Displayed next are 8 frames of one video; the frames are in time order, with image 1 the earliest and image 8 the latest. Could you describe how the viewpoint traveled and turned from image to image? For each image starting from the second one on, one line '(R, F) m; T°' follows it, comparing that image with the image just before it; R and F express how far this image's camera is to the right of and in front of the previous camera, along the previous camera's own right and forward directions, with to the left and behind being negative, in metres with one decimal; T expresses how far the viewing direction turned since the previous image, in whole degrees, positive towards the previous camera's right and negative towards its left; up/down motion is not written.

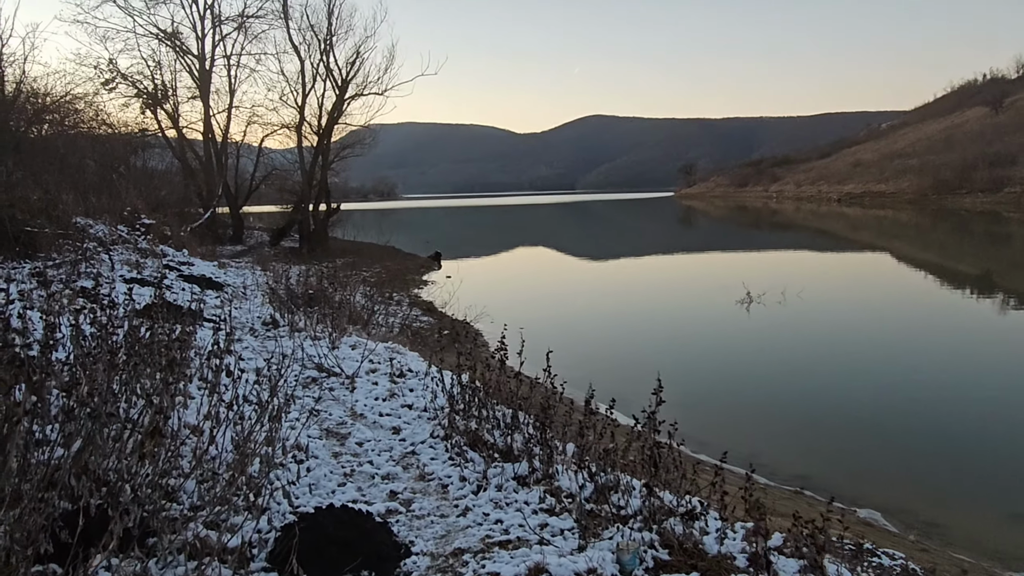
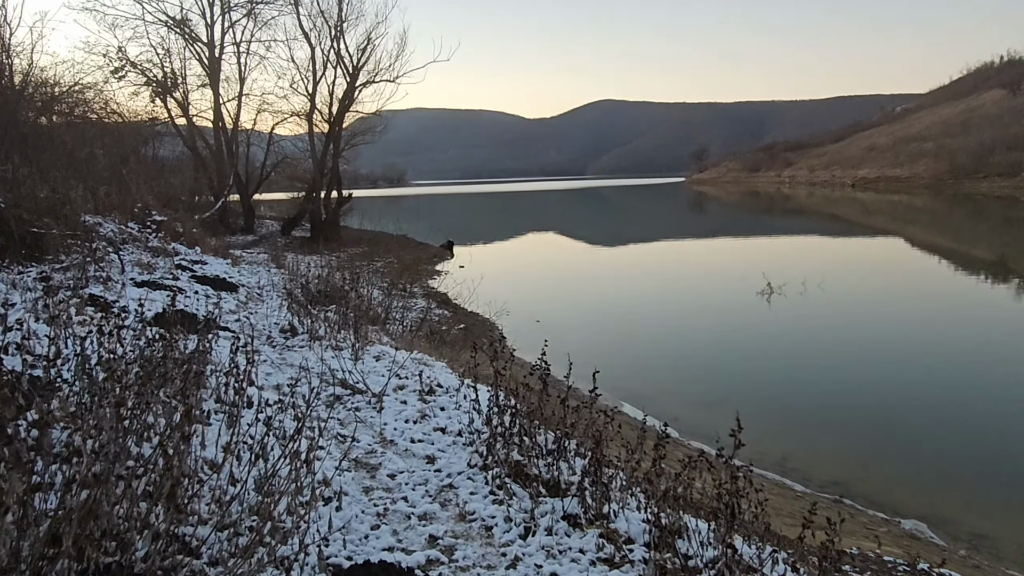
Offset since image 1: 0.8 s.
(-0.2, +0.3) m; -1°
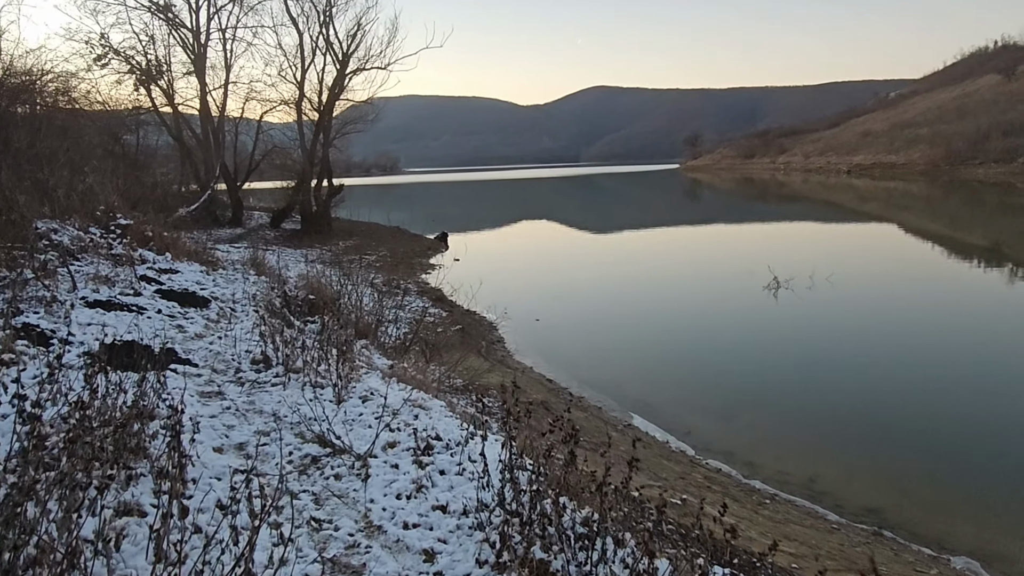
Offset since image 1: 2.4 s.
(-0.1, +0.7) m; 0°
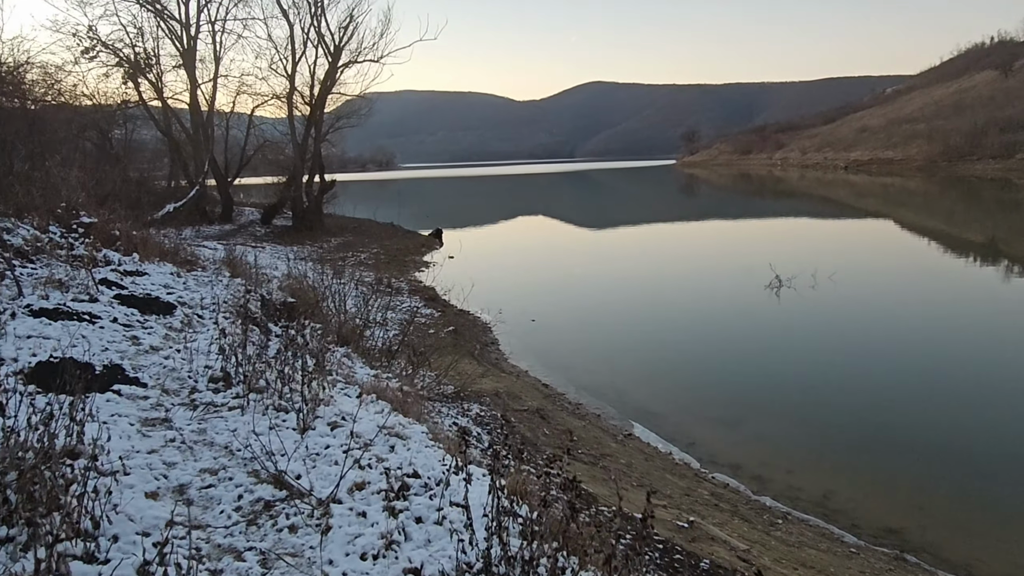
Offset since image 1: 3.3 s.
(0.0, +0.5) m; 0°
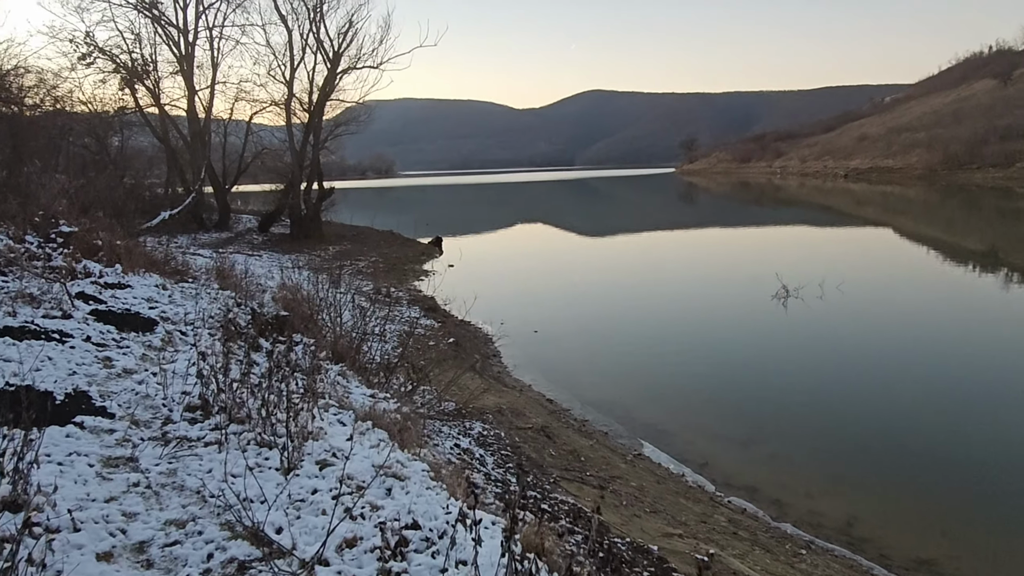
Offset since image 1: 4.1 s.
(-0.1, +0.4) m; 0°
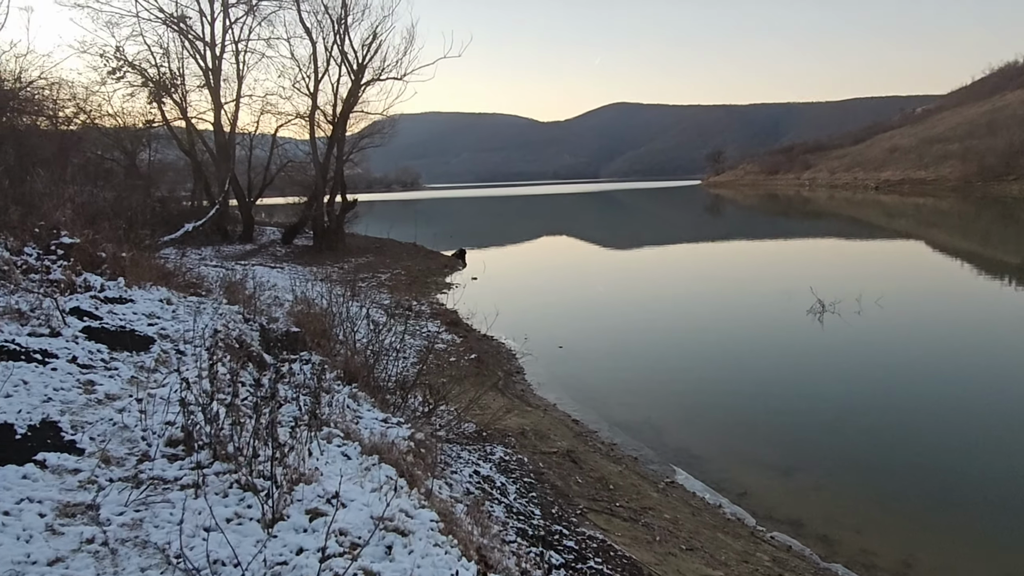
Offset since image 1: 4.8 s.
(0.0, +0.5) m; -2°
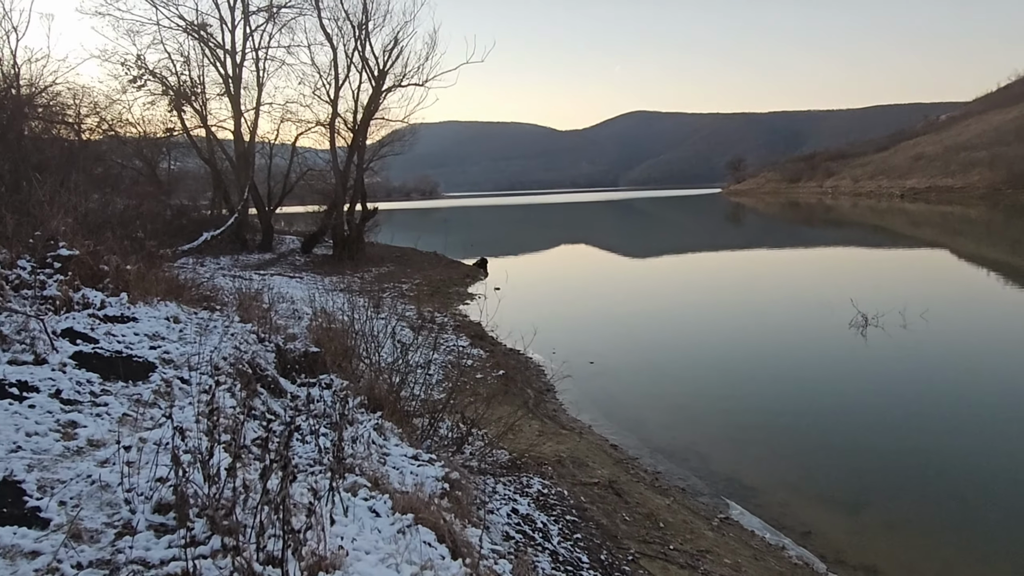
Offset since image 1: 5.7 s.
(-0.2, +0.7) m; -1°
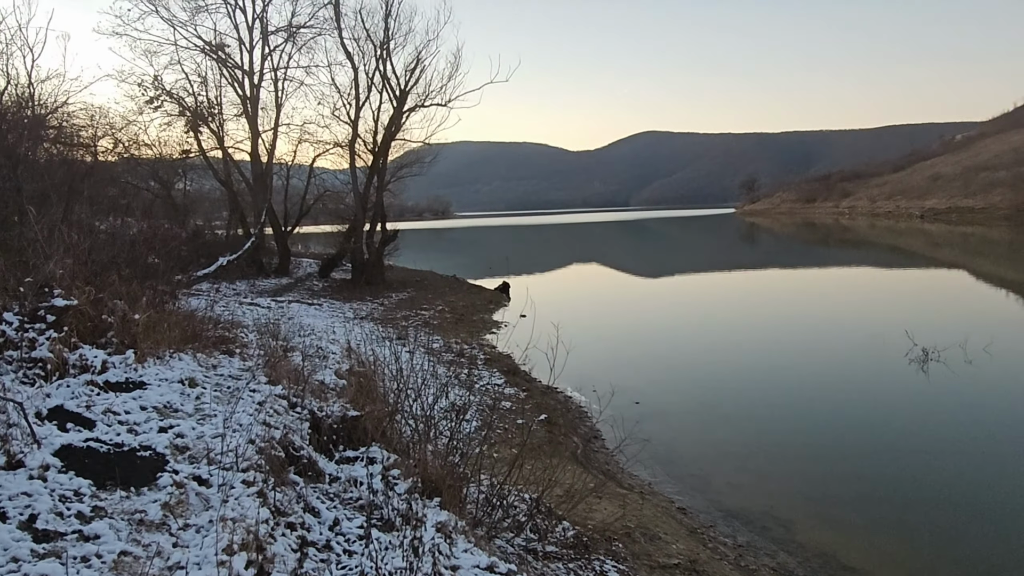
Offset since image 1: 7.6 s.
(-0.5, +1.0) m; -1°
